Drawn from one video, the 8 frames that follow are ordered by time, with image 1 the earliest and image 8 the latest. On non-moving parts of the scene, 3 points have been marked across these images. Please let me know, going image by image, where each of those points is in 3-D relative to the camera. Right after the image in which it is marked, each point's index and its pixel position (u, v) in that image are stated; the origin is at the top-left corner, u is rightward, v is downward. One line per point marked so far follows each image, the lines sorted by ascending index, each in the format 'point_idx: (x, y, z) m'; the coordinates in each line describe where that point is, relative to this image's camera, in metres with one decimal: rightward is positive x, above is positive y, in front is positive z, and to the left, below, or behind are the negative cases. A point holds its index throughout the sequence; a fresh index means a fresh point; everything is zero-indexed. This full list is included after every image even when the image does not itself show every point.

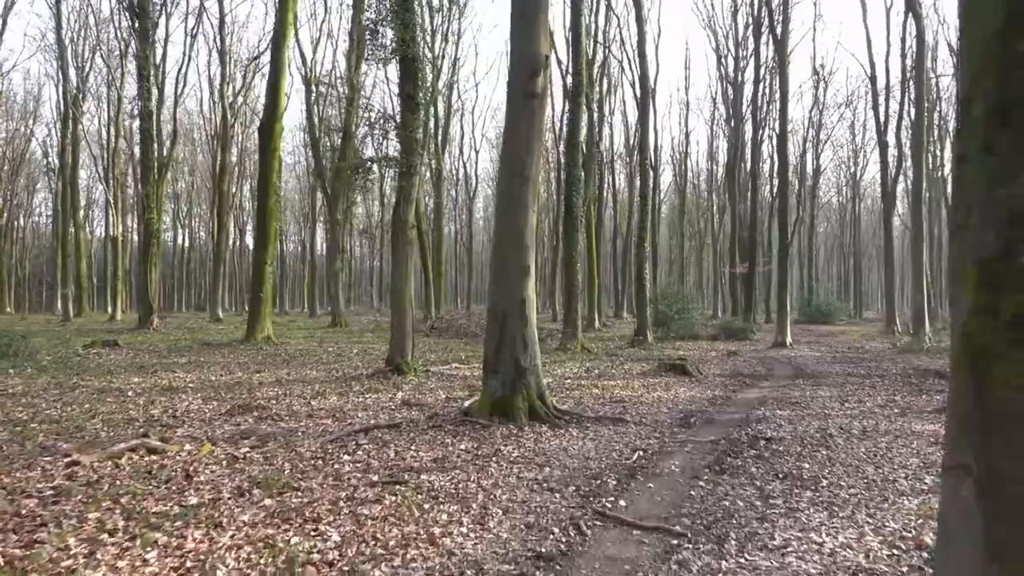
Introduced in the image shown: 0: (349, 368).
0: (-2.9, -1.4, +12.7) m
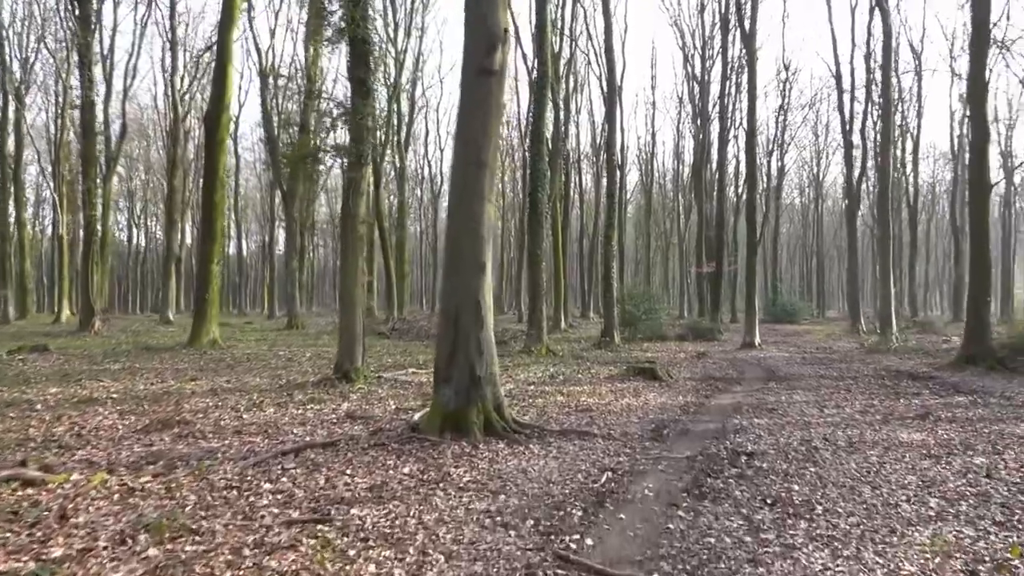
0: (-3.5, -1.4, +11.8) m
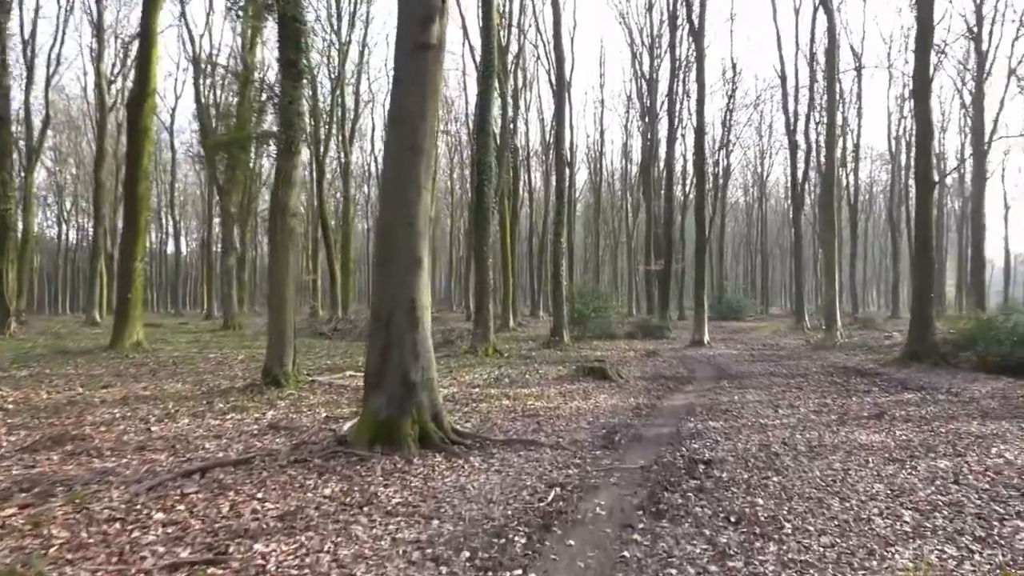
0: (-4.4, -1.4, +11.0) m
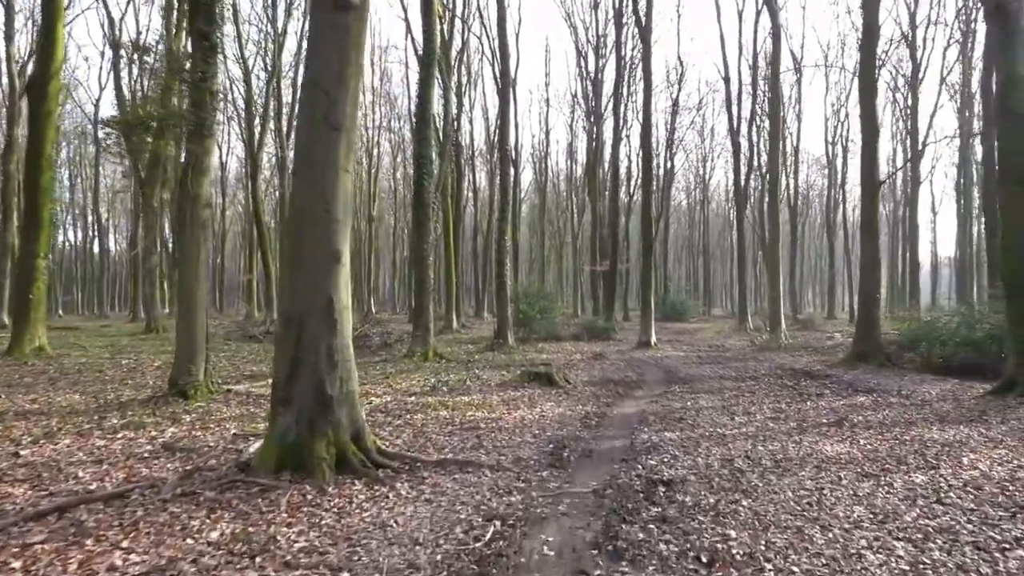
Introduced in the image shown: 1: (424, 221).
0: (-5.2, -1.4, +9.9) m
1: (-1.8, +1.3, +14.6) m
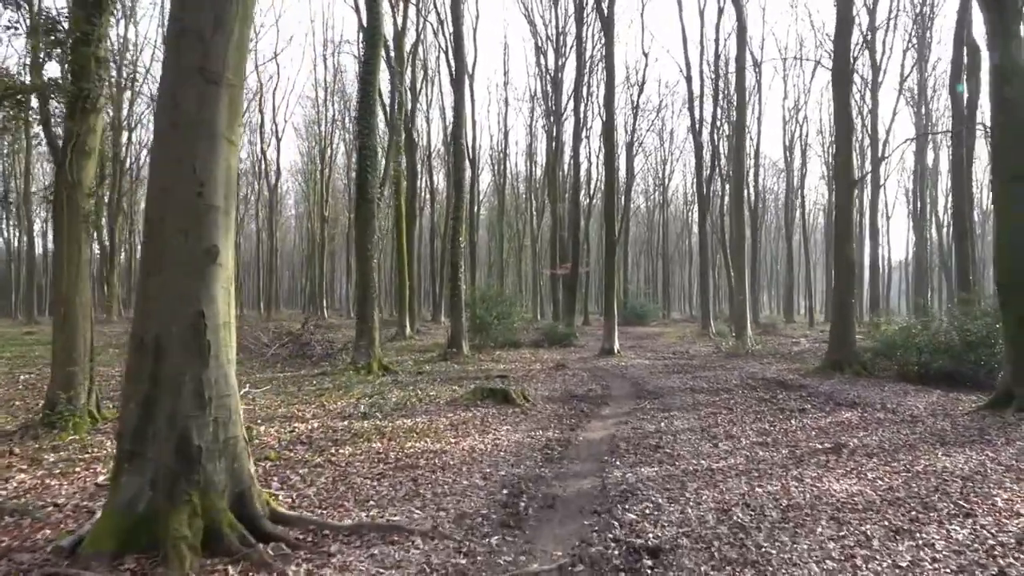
0: (-5.8, -1.5, +8.3) m
1: (-2.7, +1.3, +13.2) m
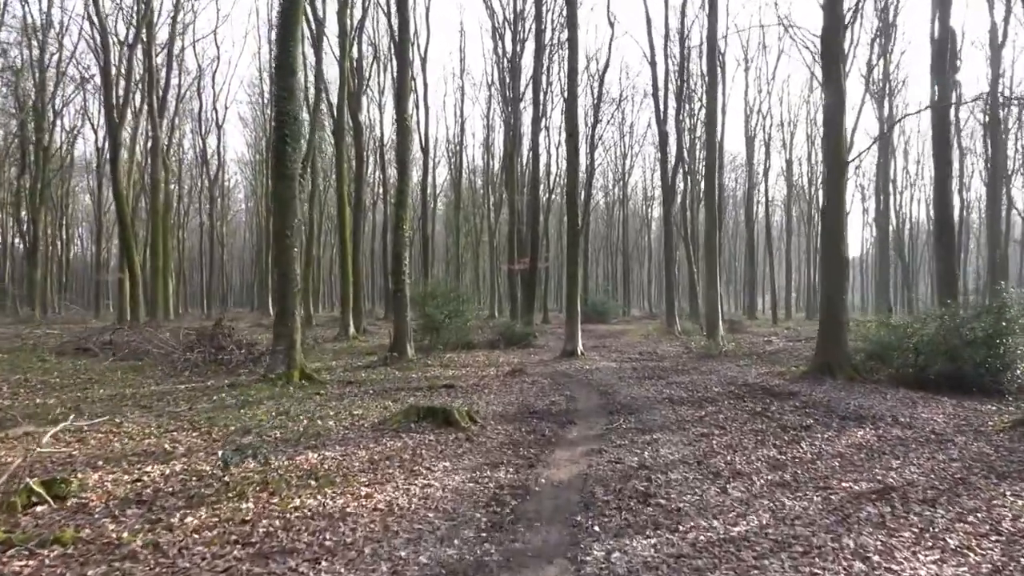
0: (-6.4, -1.4, +6.0) m
1: (-3.5, +1.3, +11.1) m
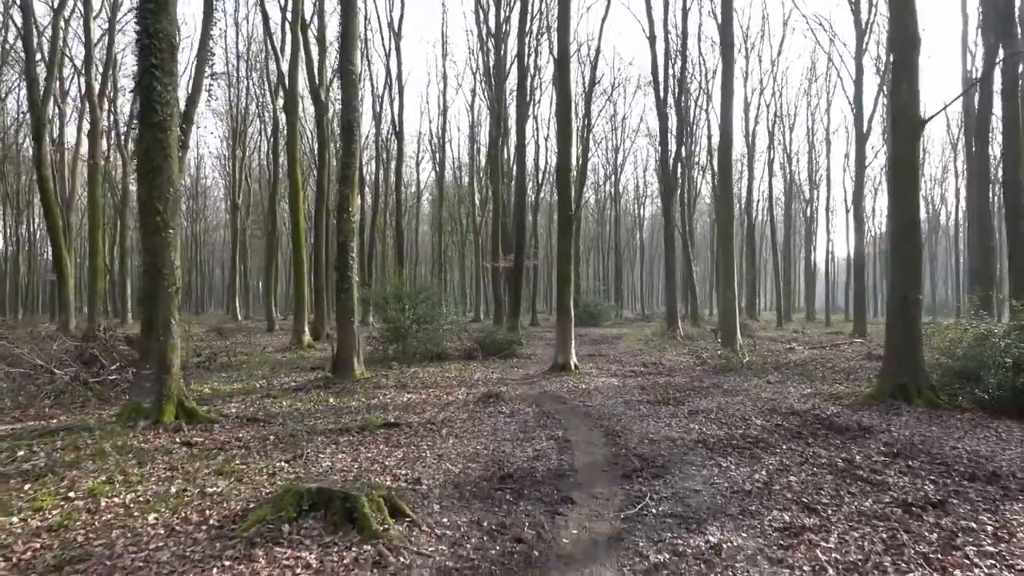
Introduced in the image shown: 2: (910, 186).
0: (-6.6, -1.4, +2.7) m
1: (-3.8, +1.4, +7.8) m
2: (+5.6, +1.5, +10.1) m
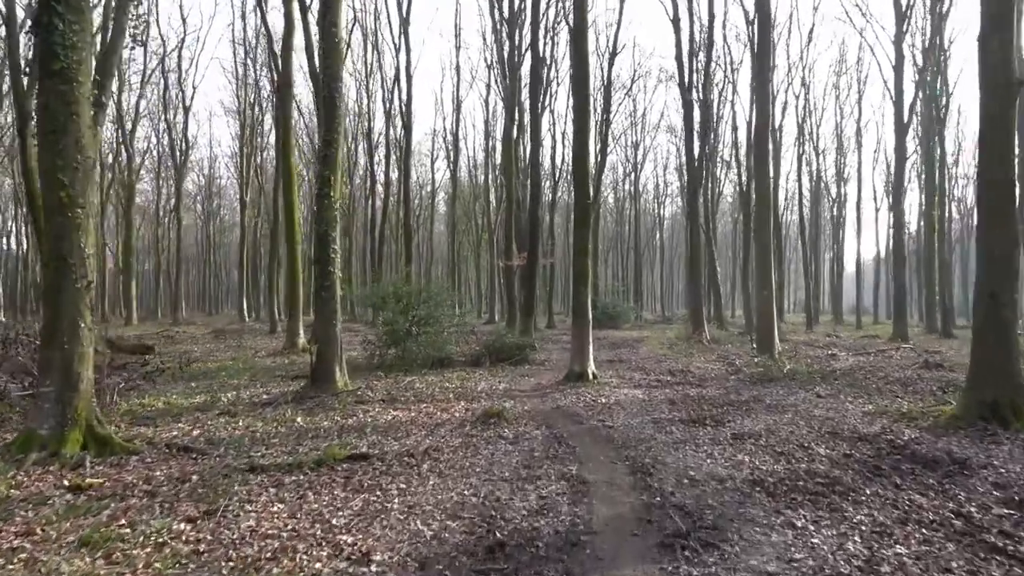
0: (-6.7, -1.3, +1.1) m
1: (-3.8, +1.4, +6.1) m
2: (+5.7, +1.6, +8.3) m
